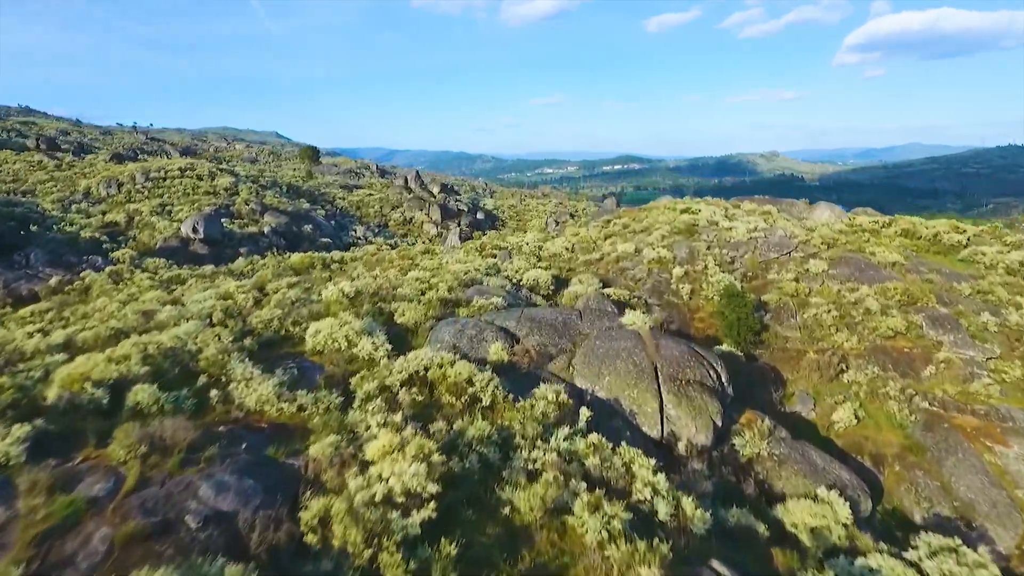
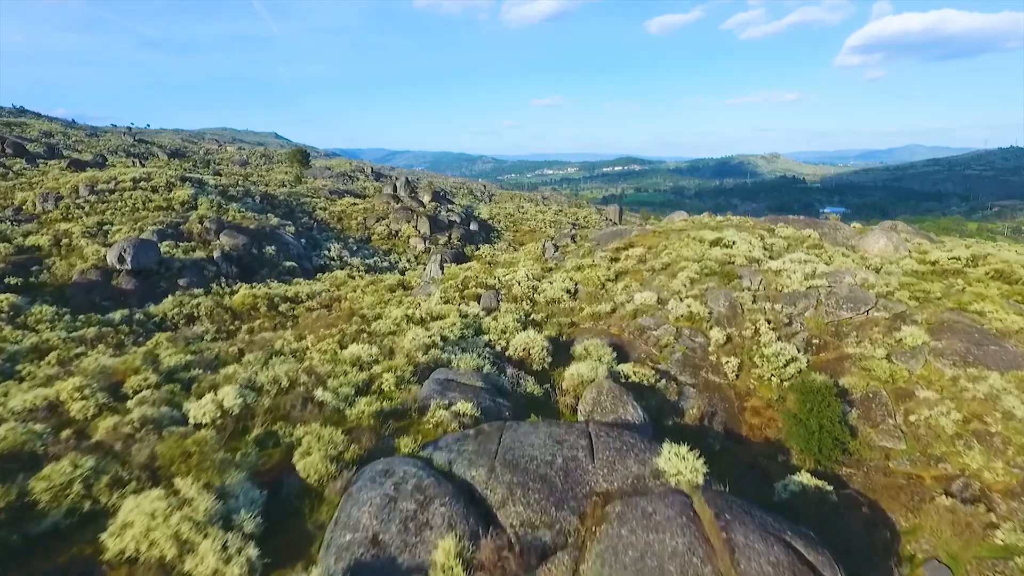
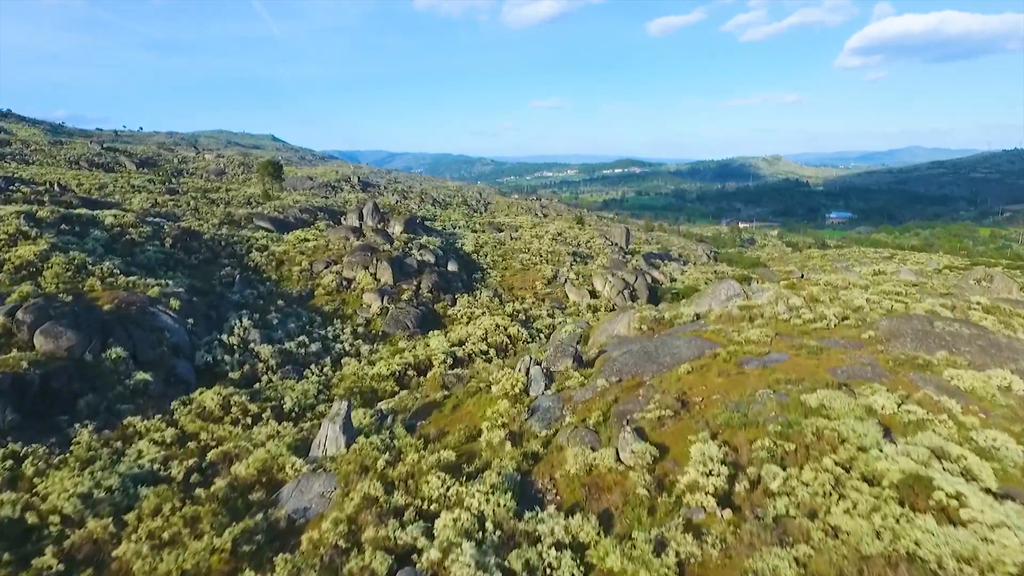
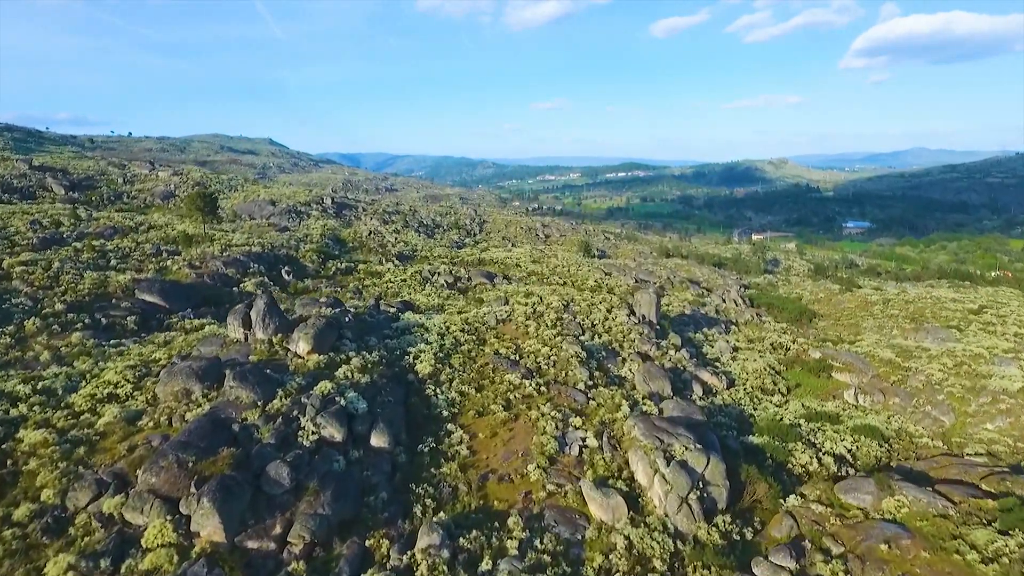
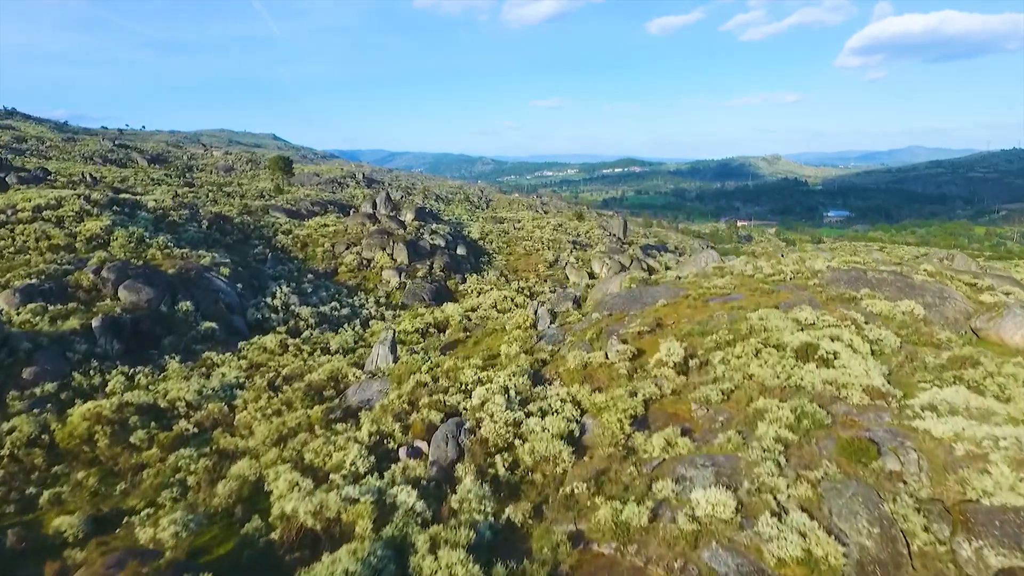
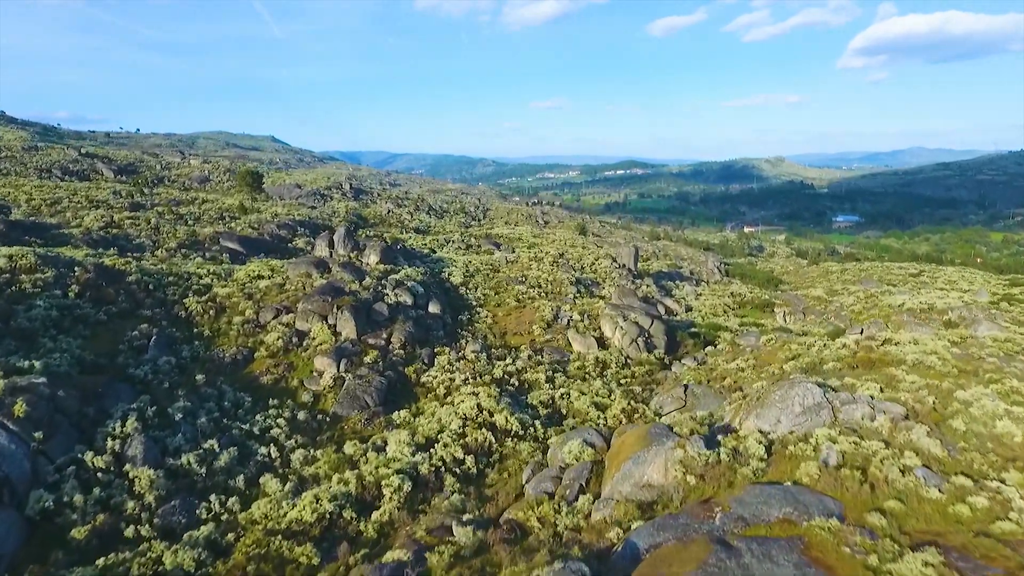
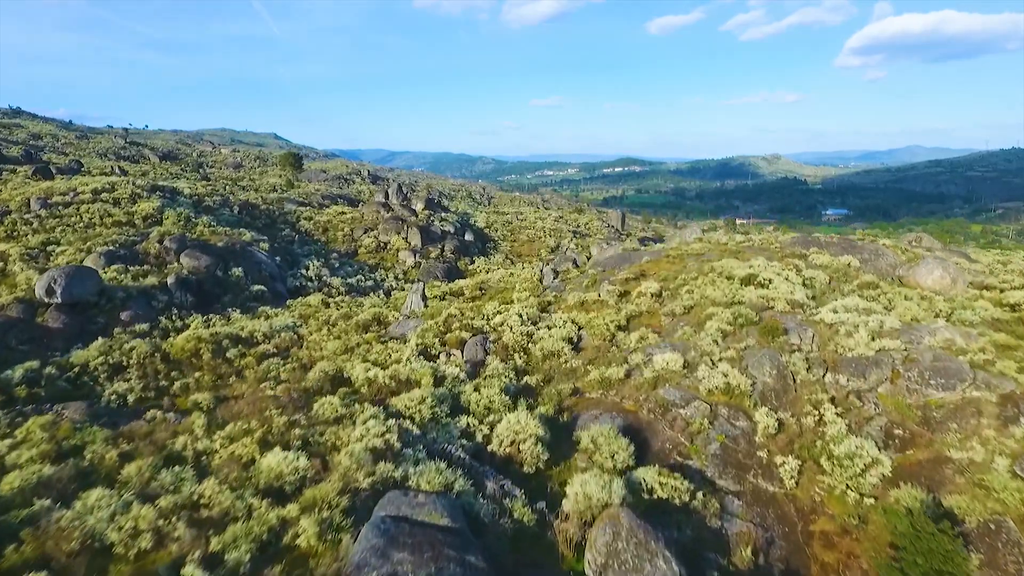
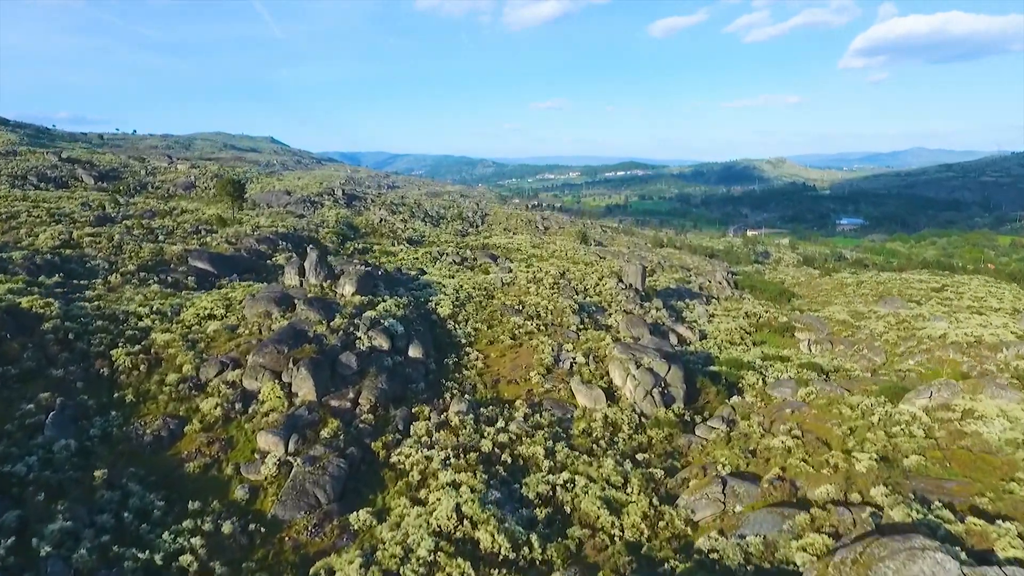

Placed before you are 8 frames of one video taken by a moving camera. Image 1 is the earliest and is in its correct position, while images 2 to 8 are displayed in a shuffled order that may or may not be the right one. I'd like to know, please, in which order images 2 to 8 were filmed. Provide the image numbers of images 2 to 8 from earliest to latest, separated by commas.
2, 7, 5, 3, 6, 8, 4
